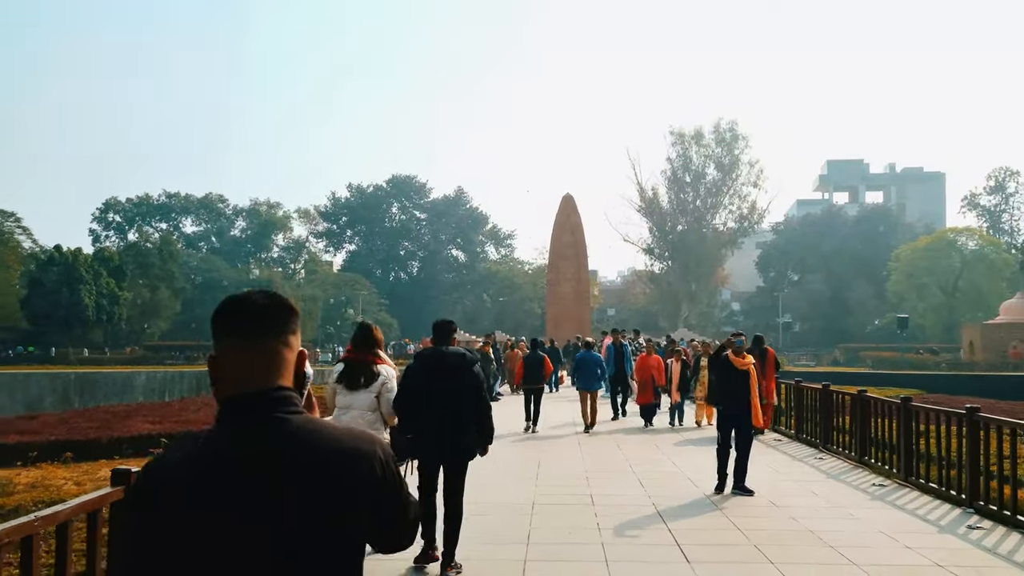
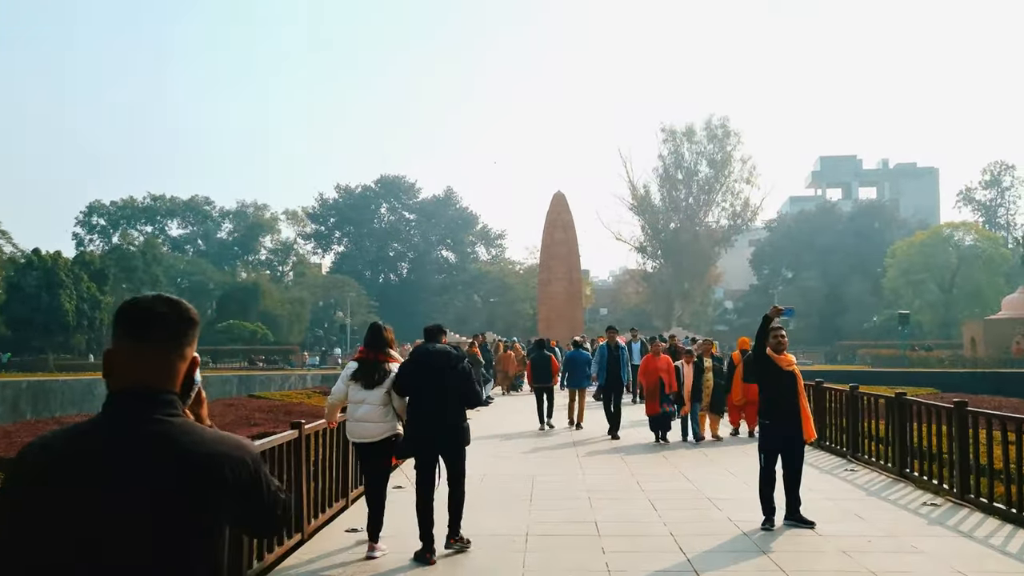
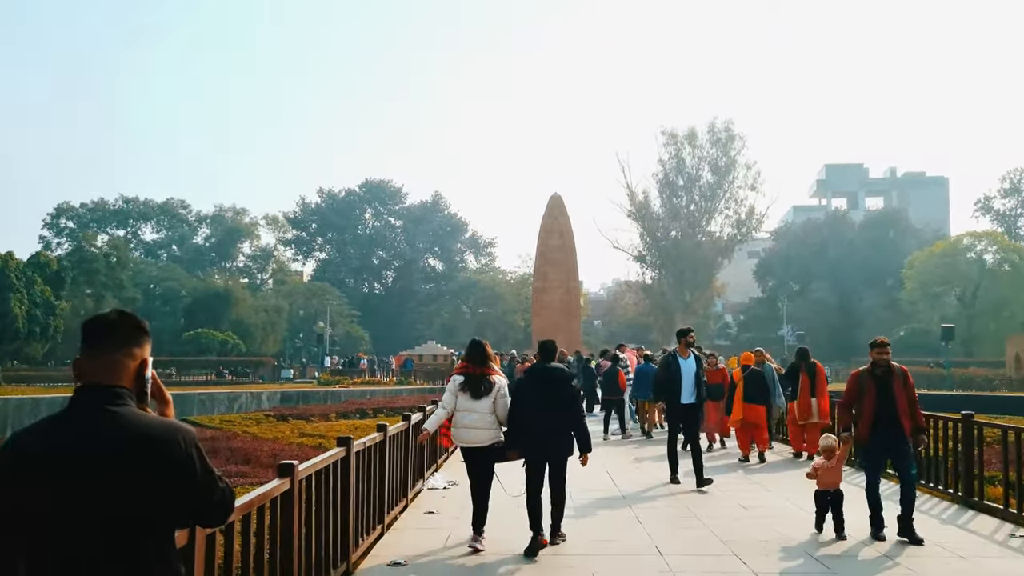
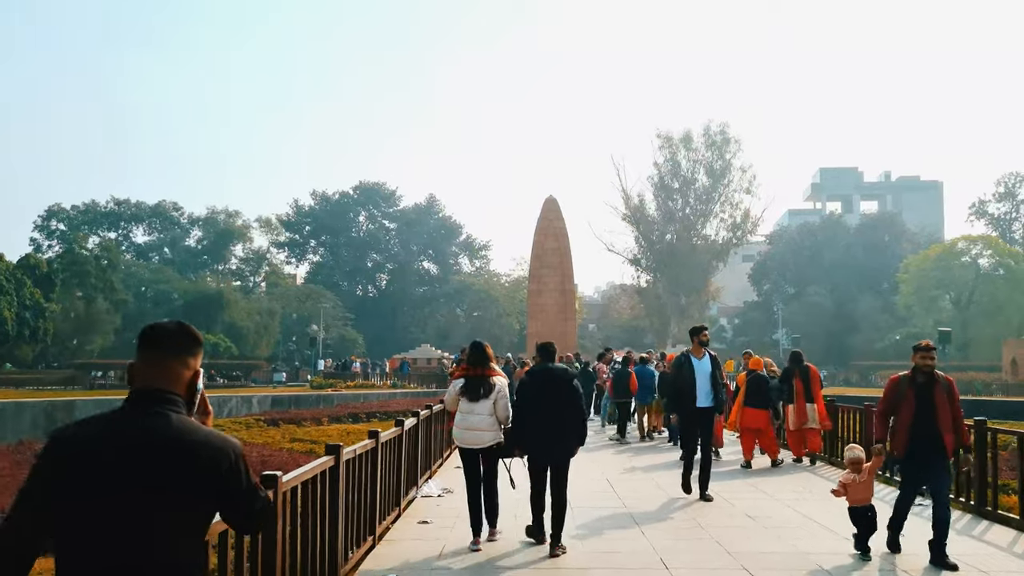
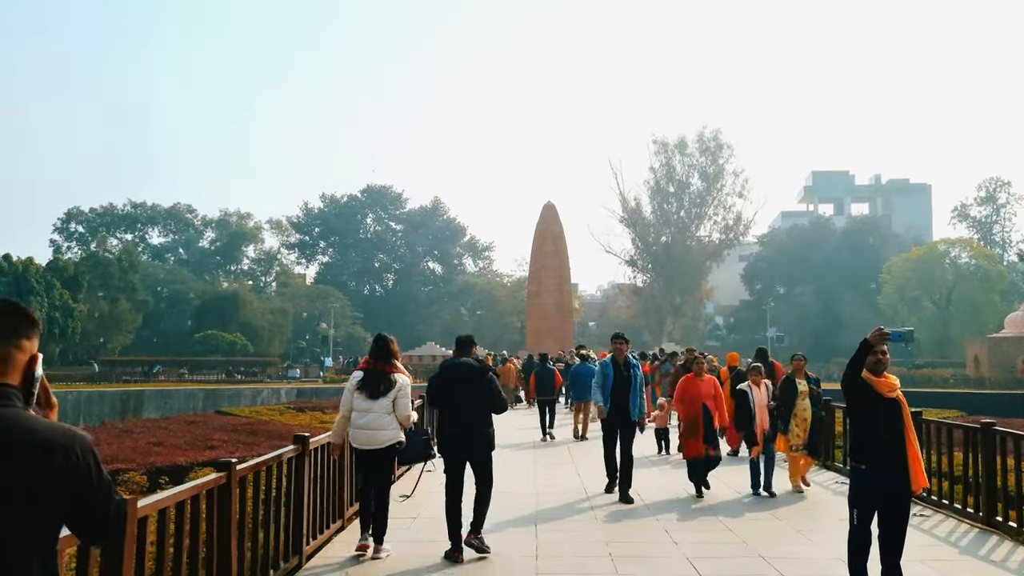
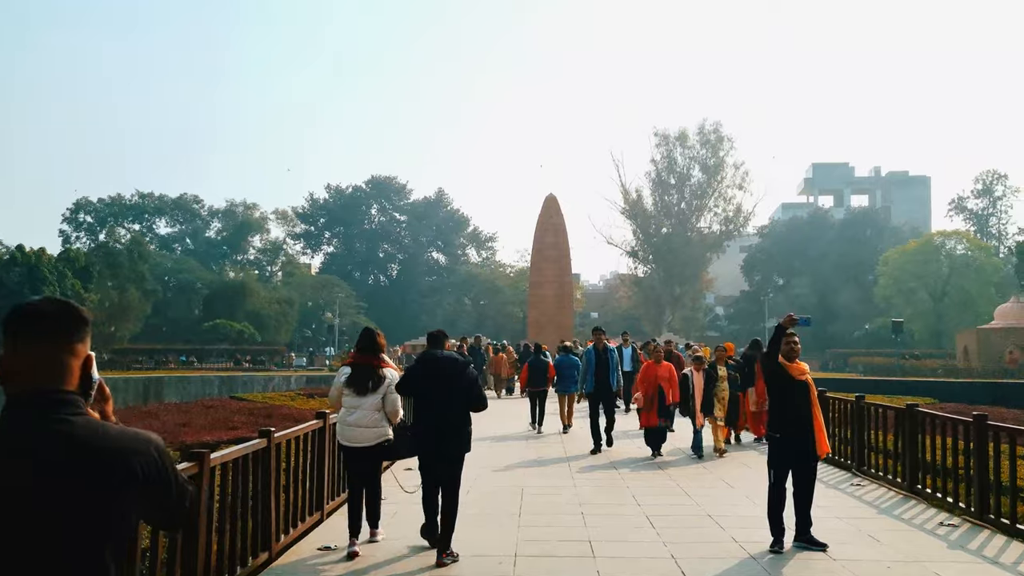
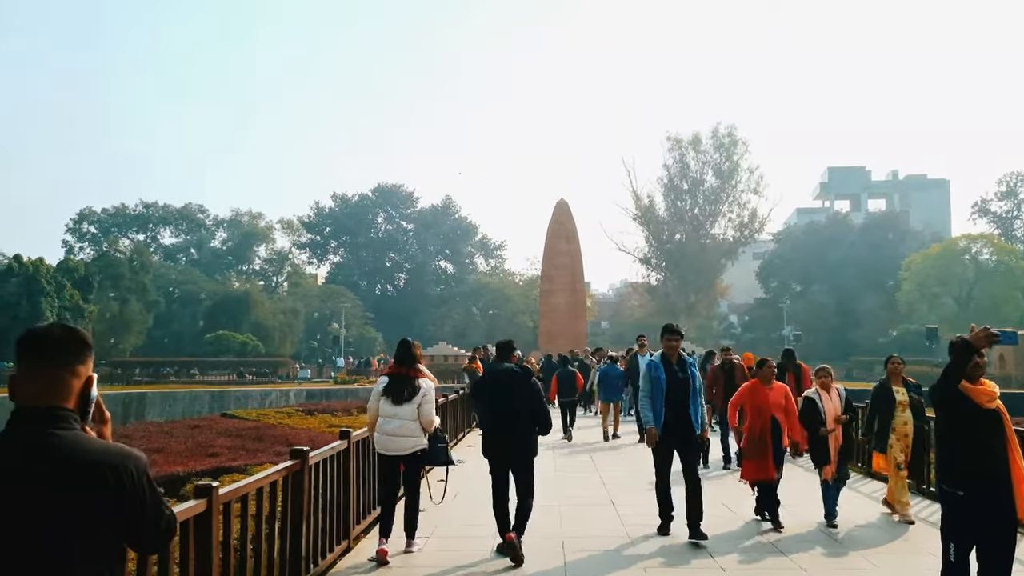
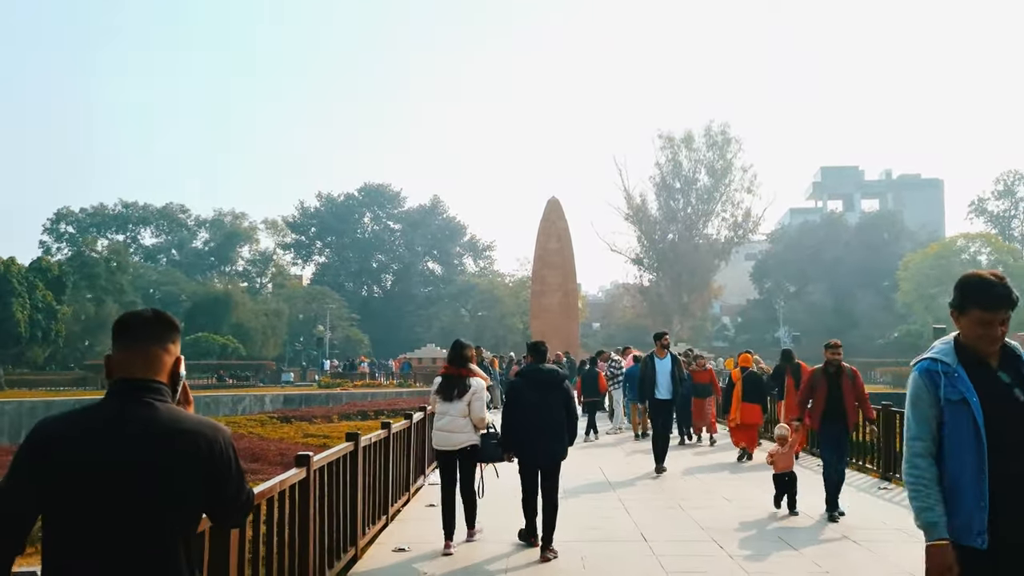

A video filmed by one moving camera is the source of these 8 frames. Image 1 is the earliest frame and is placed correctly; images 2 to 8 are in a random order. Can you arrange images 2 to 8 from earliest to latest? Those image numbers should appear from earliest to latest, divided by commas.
2, 6, 5, 7, 8, 3, 4
